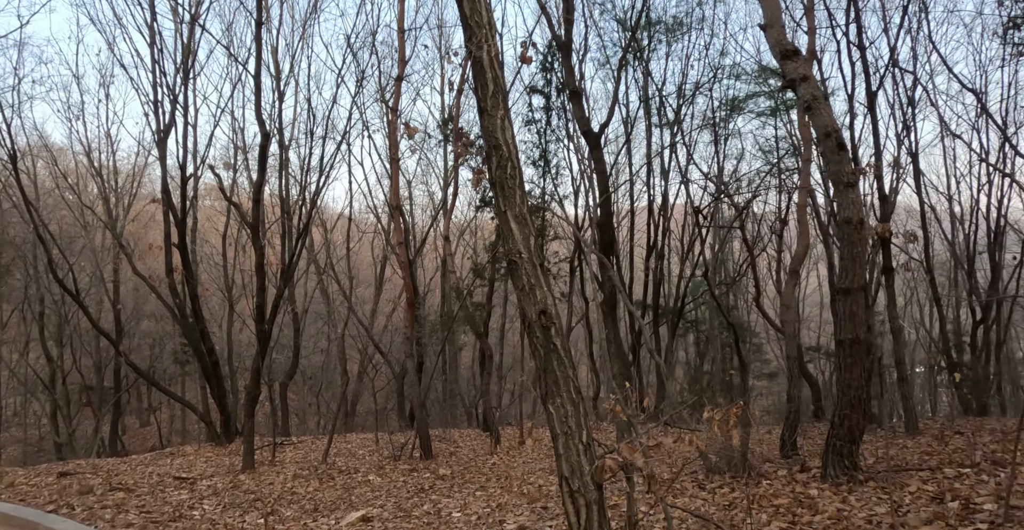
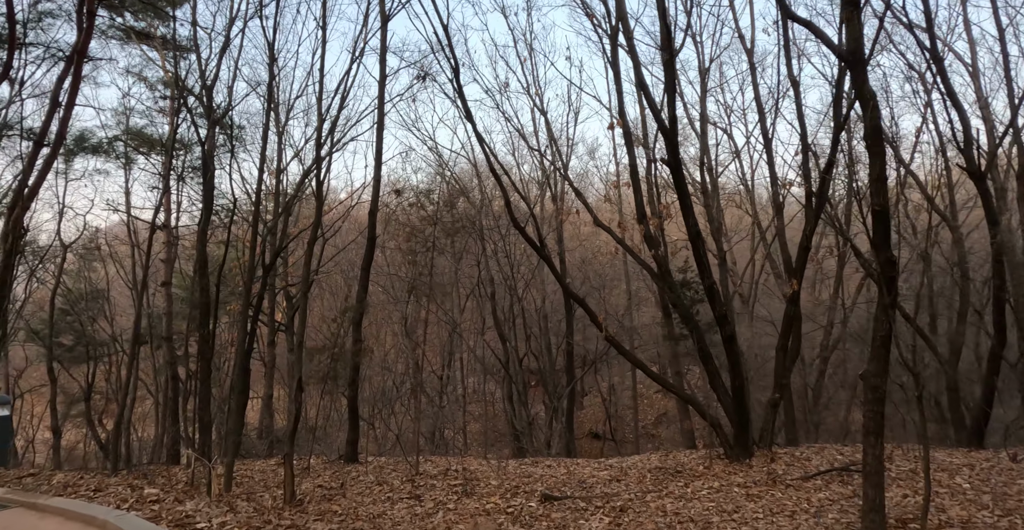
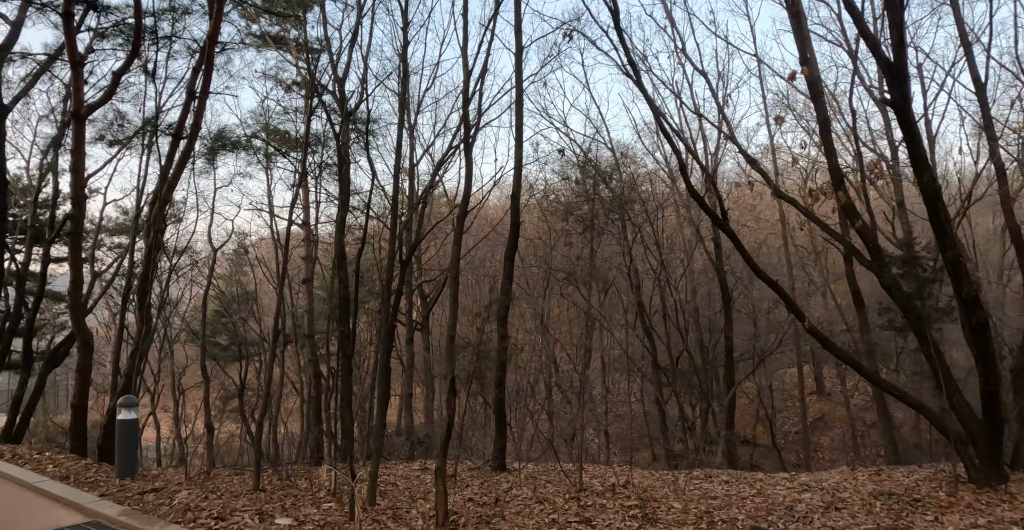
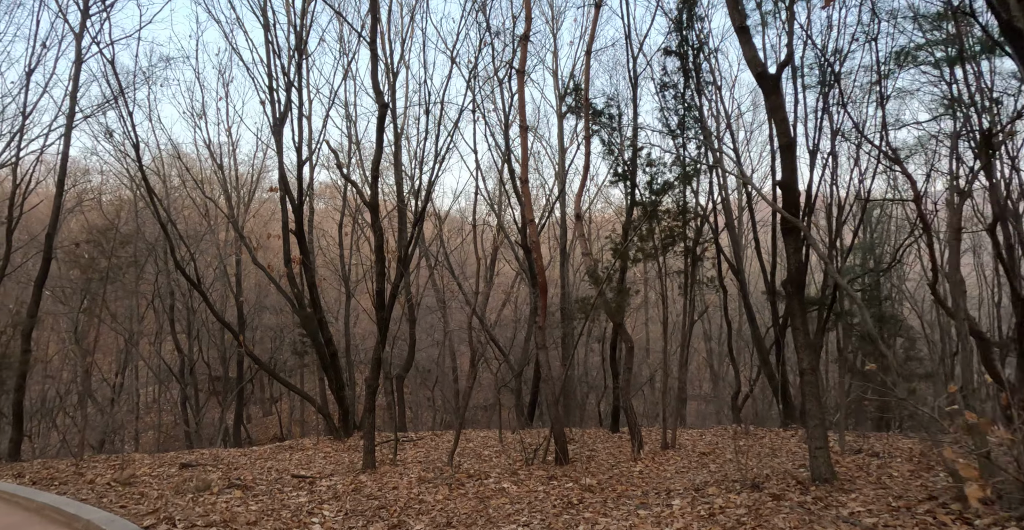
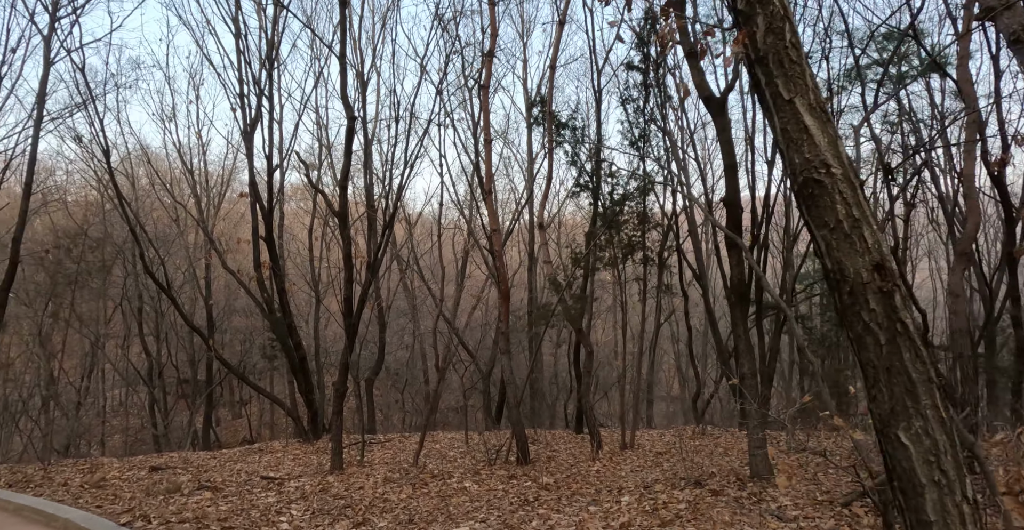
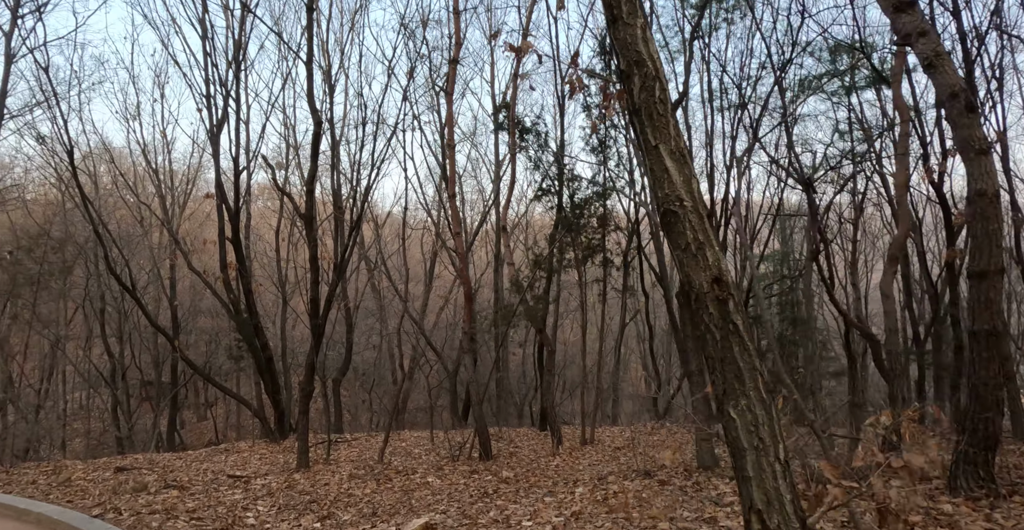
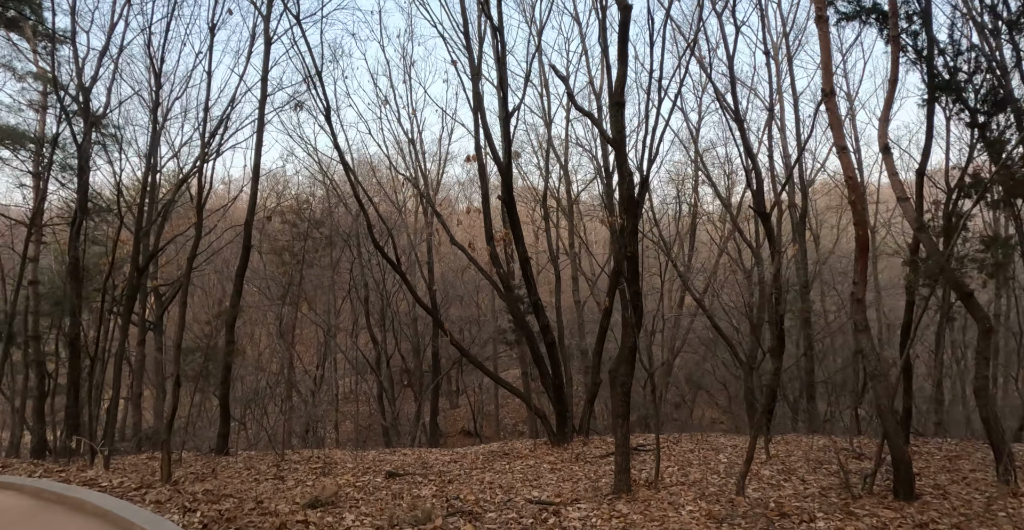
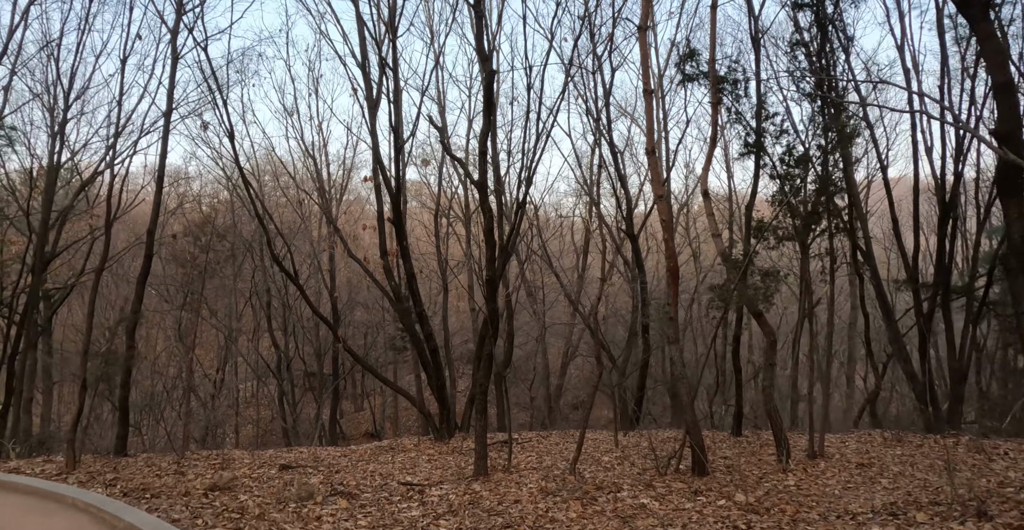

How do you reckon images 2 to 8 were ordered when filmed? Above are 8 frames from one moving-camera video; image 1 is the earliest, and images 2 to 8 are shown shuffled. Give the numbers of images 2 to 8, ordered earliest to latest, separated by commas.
6, 5, 4, 8, 7, 2, 3
